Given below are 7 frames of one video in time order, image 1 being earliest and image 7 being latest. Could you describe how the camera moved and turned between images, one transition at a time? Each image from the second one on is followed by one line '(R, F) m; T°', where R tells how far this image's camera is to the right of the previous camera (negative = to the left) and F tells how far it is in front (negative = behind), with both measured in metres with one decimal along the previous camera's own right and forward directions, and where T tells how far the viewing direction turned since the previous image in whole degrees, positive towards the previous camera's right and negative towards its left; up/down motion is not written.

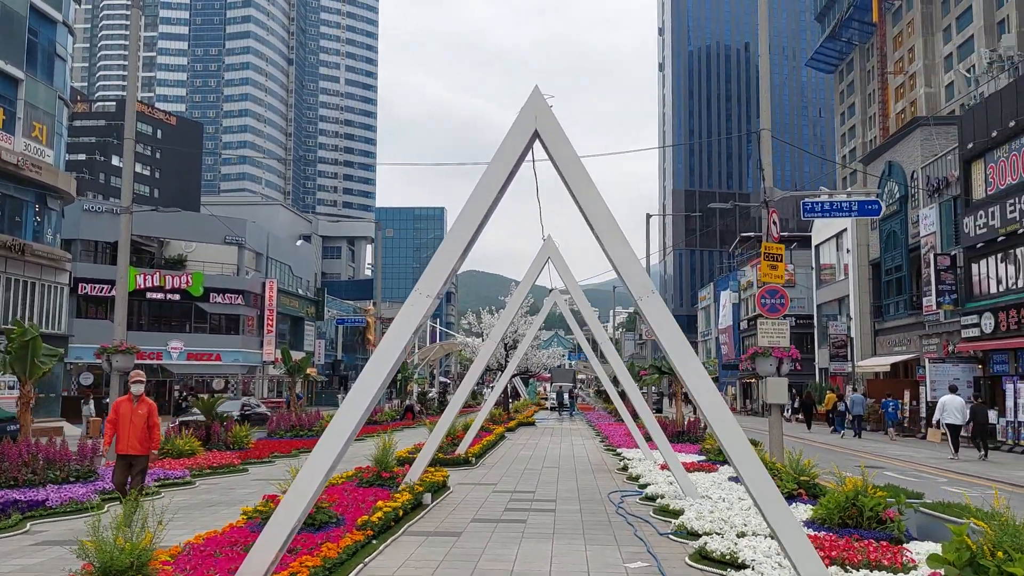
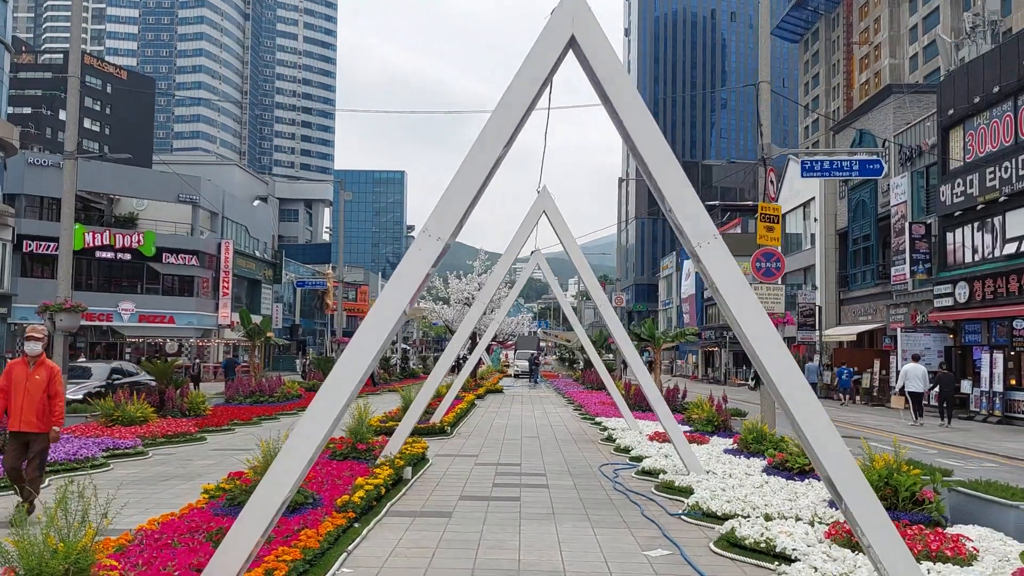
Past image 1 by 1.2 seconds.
(-0.4, +0.9) m; +3°
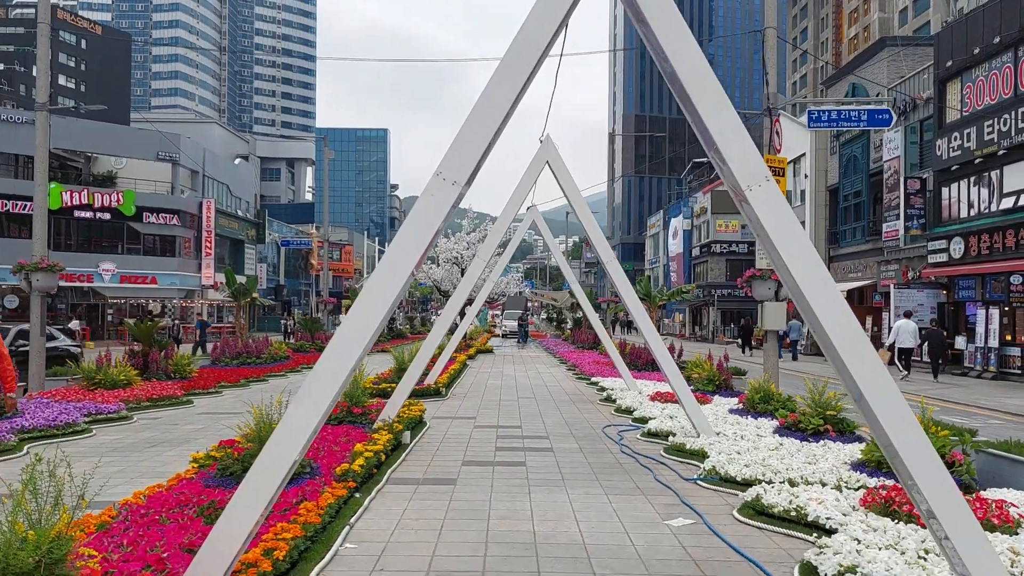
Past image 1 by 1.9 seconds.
(-0.2, +0.5) m; +1°
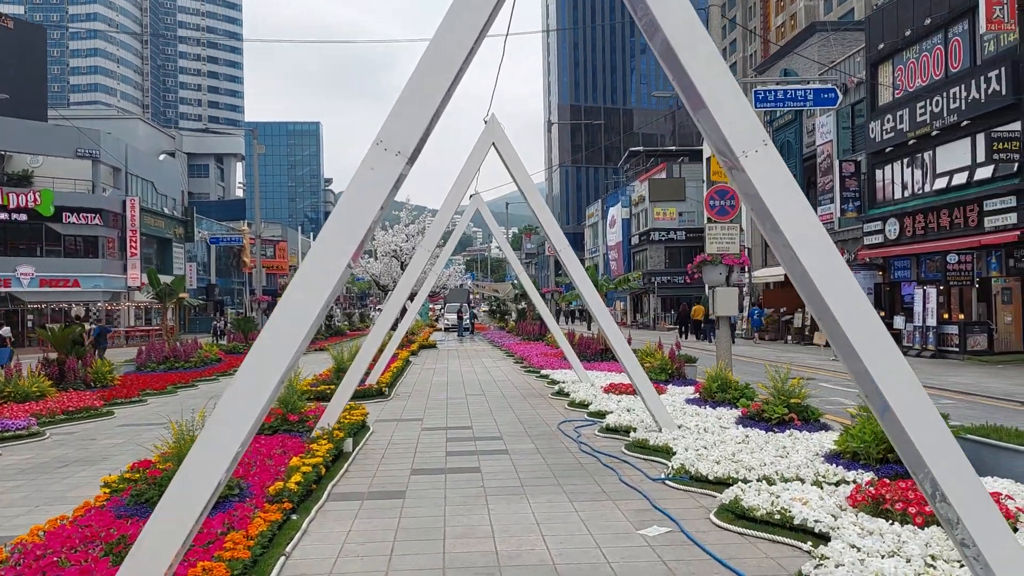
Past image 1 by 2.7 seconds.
(-0.1, +0.6) m; +4°
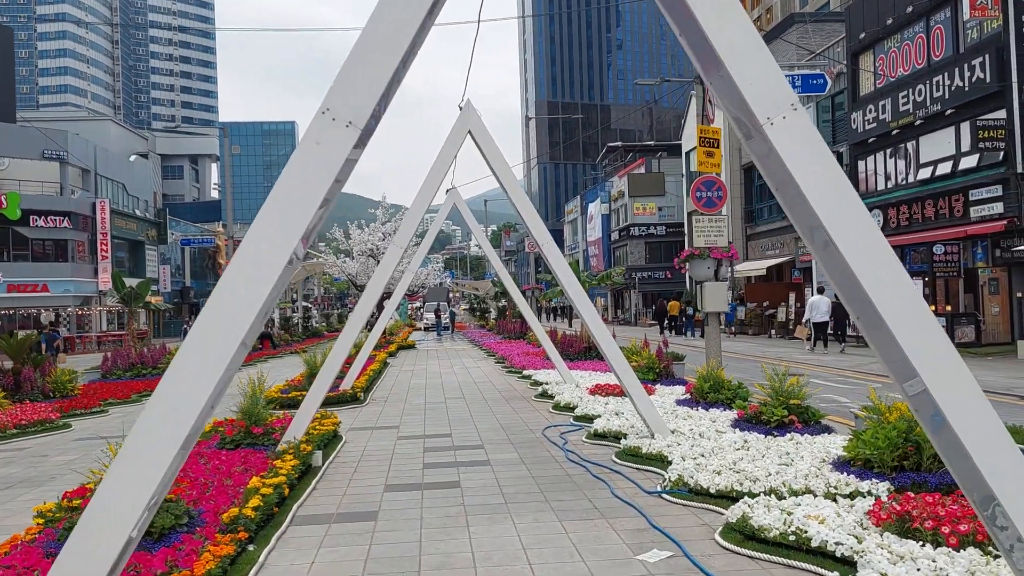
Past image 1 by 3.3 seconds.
(0.0, +0.6) m; +1°
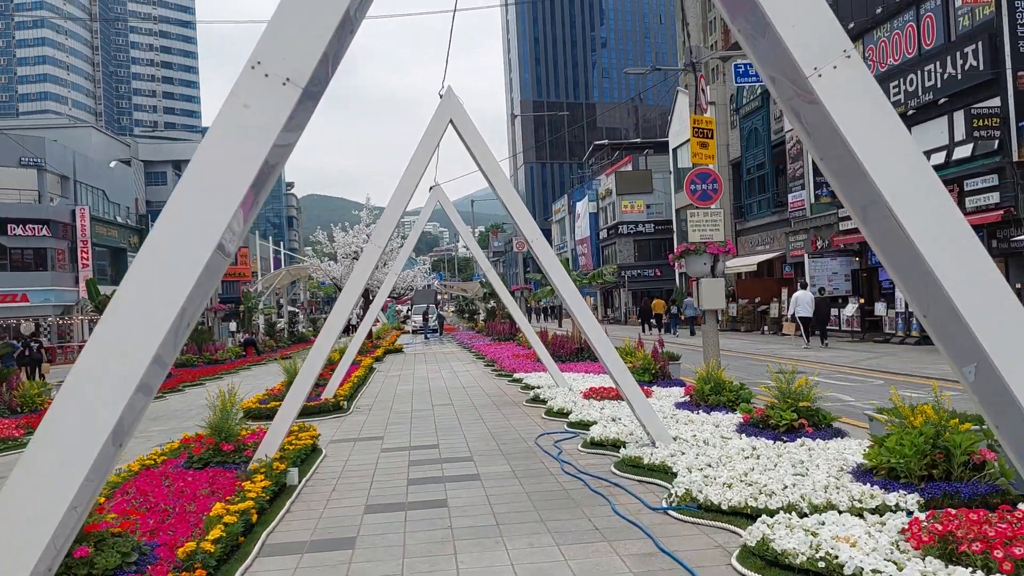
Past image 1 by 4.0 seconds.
(0.0, +0.5) m; +1°
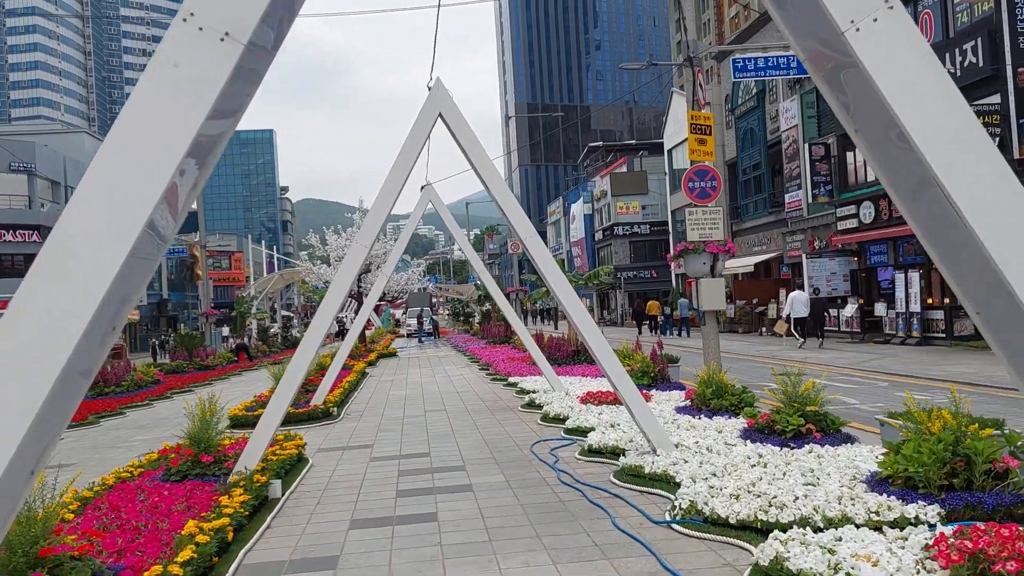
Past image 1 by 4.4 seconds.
(0.0, +0.3) m; 0°
